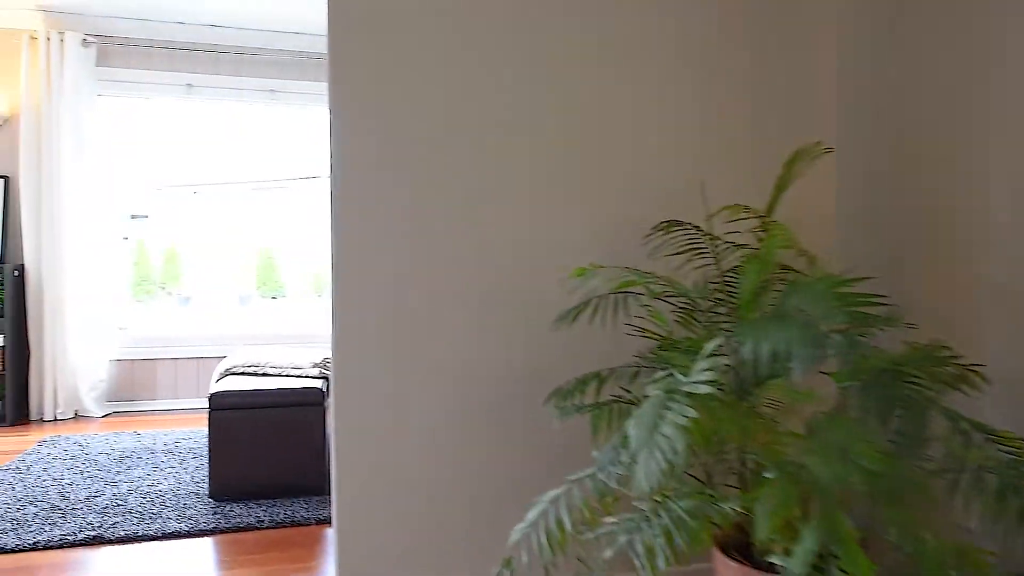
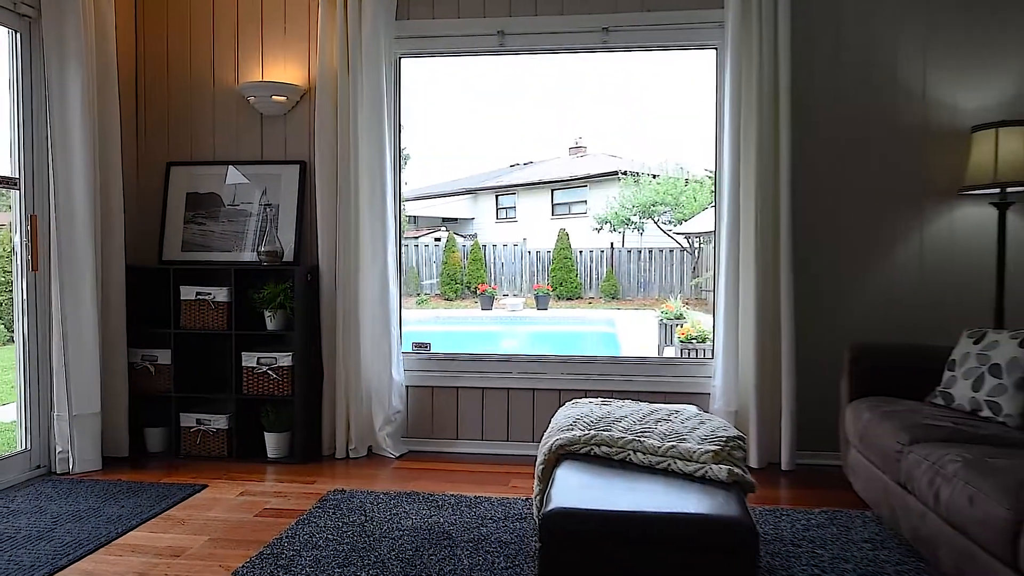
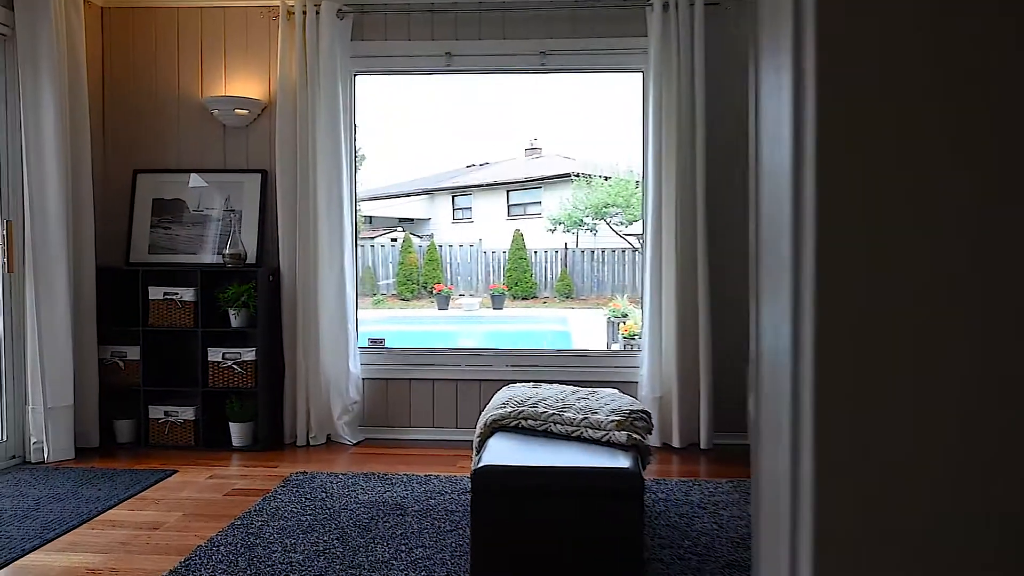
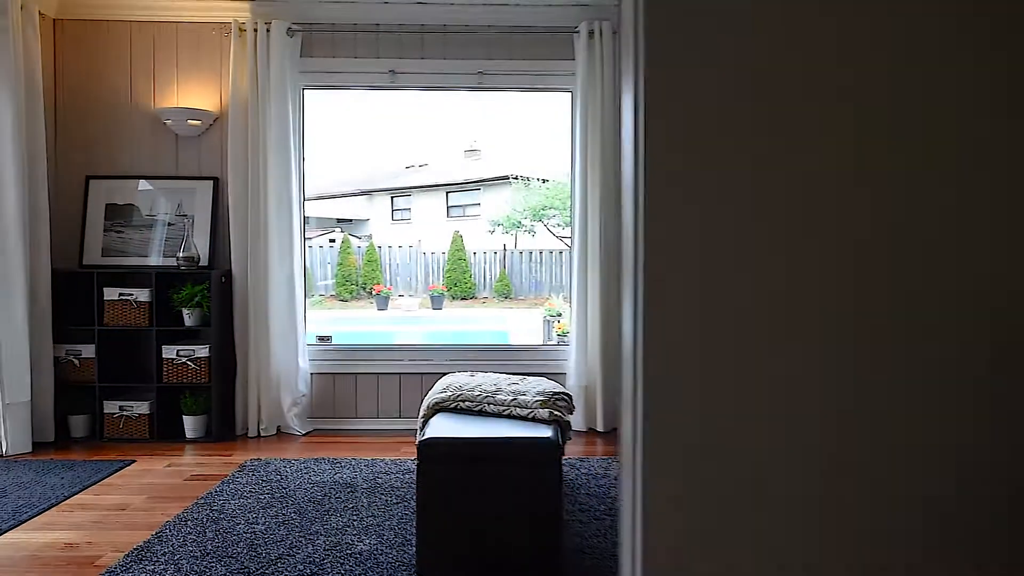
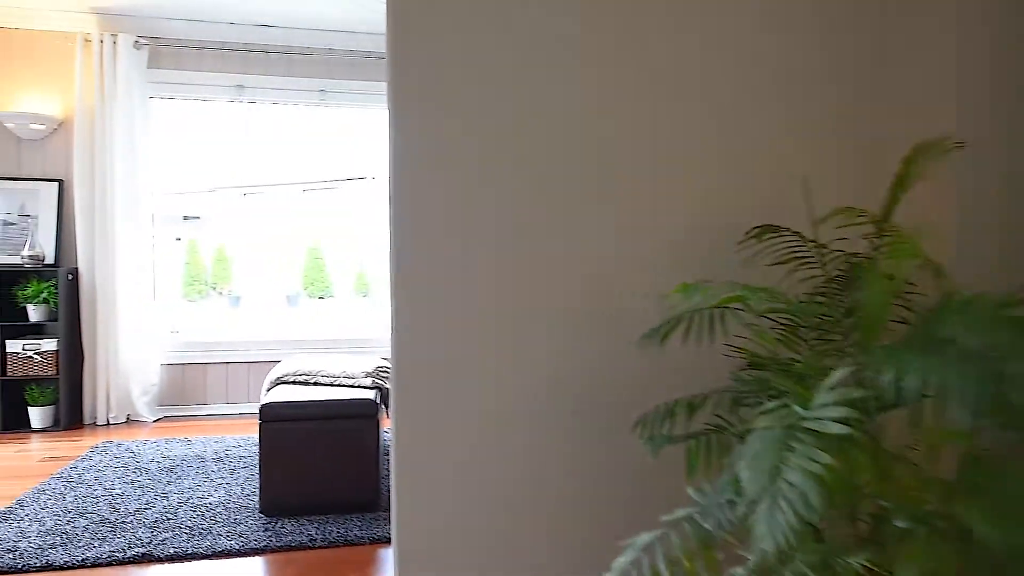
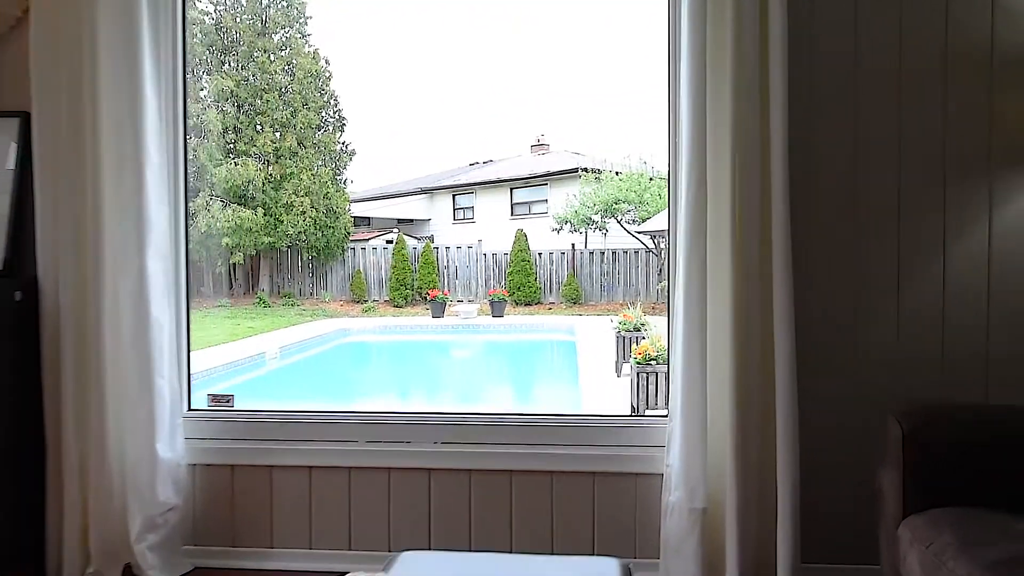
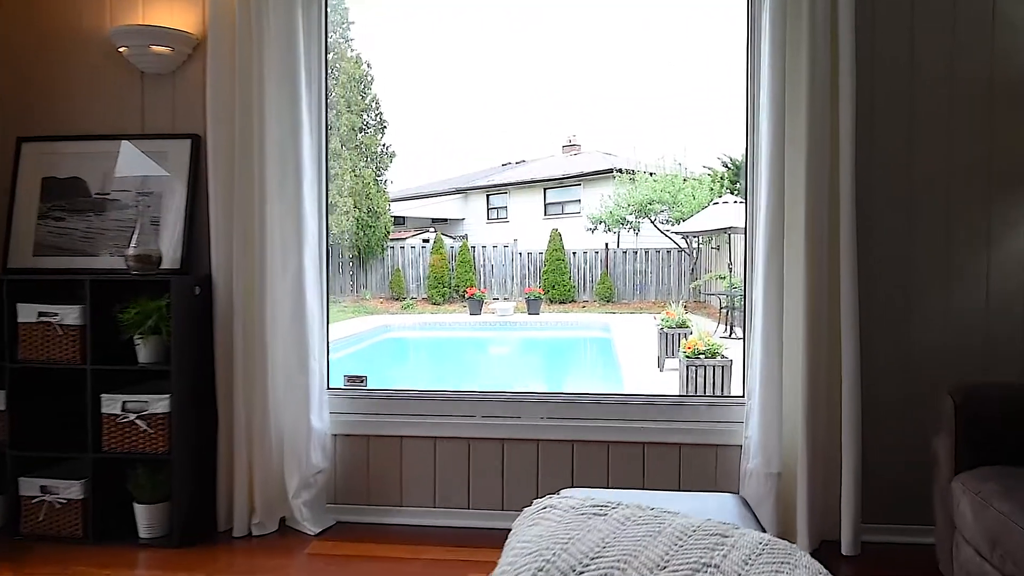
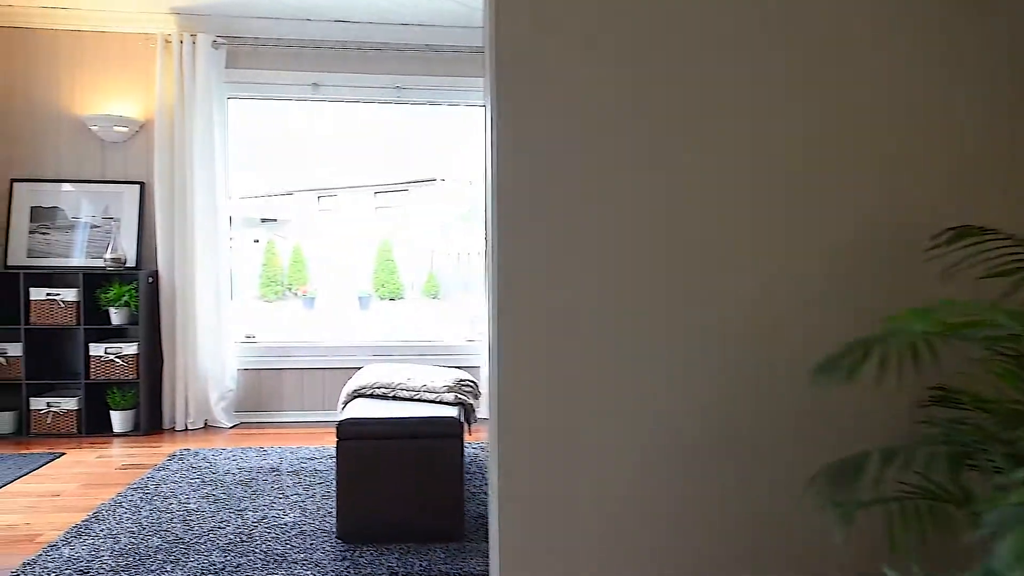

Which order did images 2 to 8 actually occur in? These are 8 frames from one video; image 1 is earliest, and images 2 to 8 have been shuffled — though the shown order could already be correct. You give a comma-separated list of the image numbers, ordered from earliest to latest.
5, 8, 4, 3, 2, 7, 6
